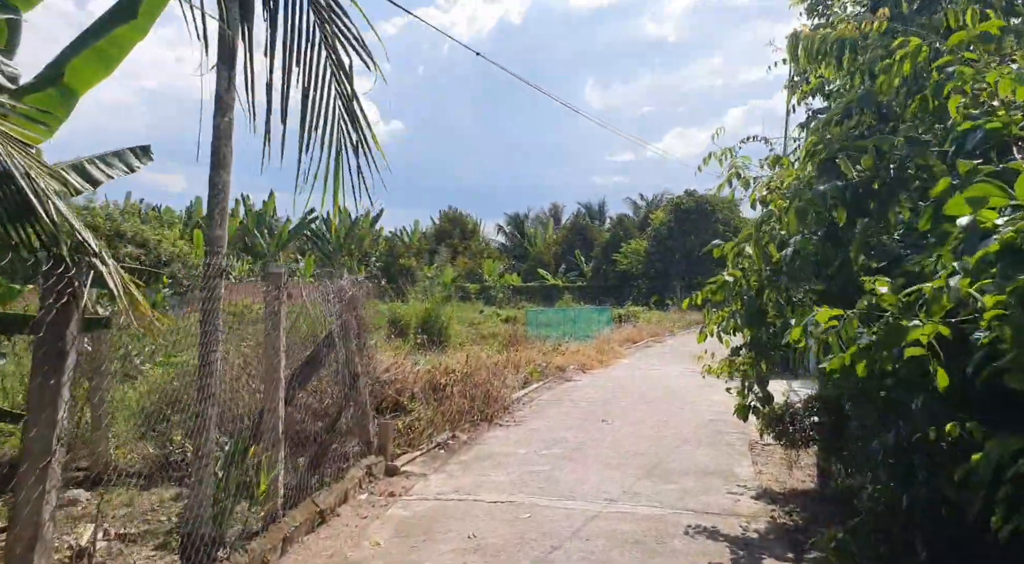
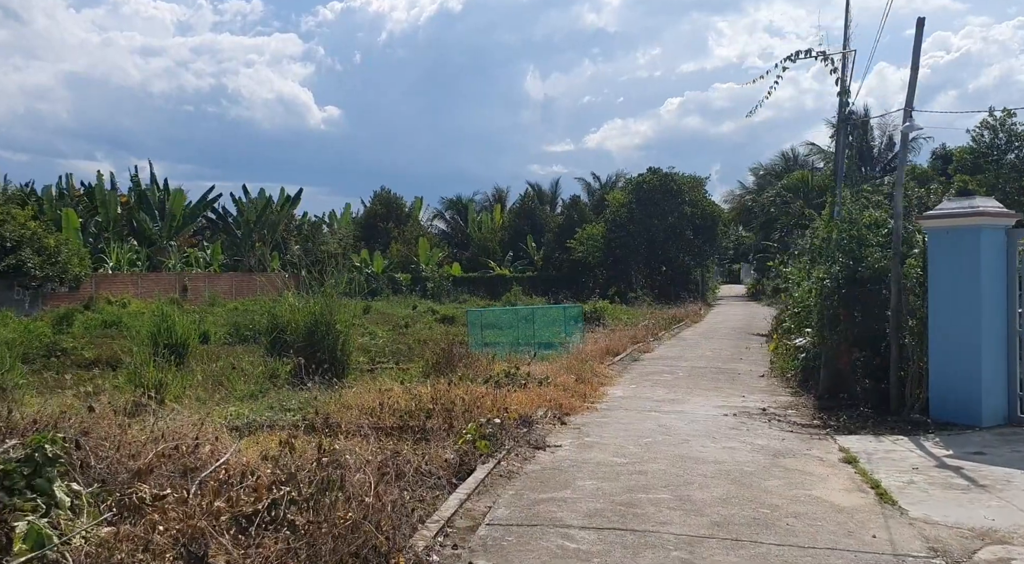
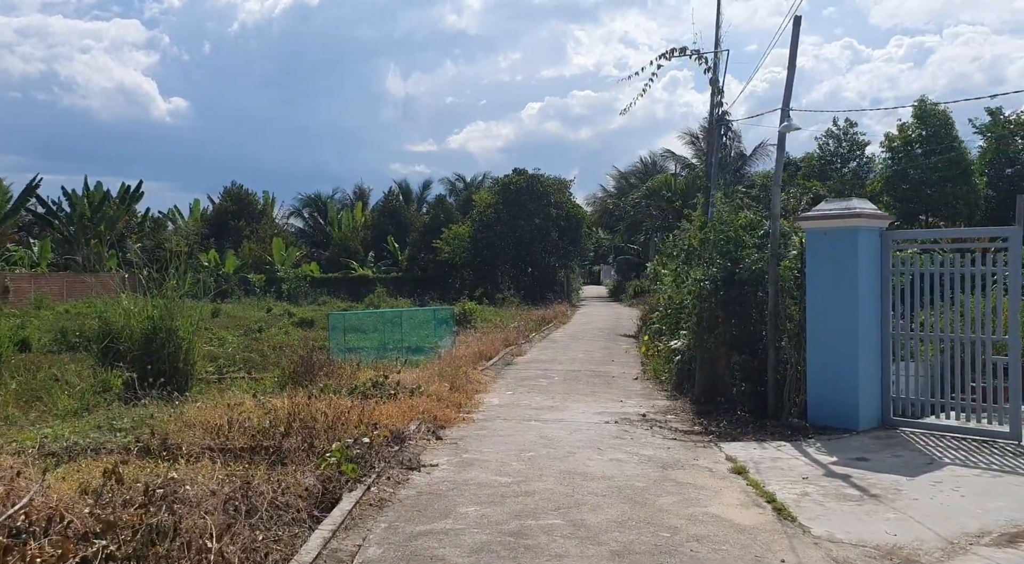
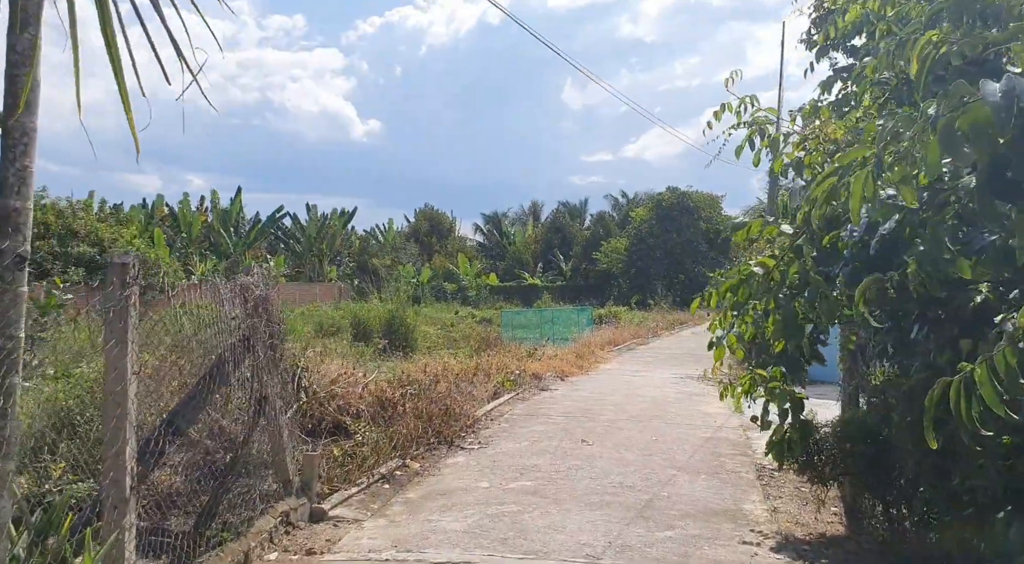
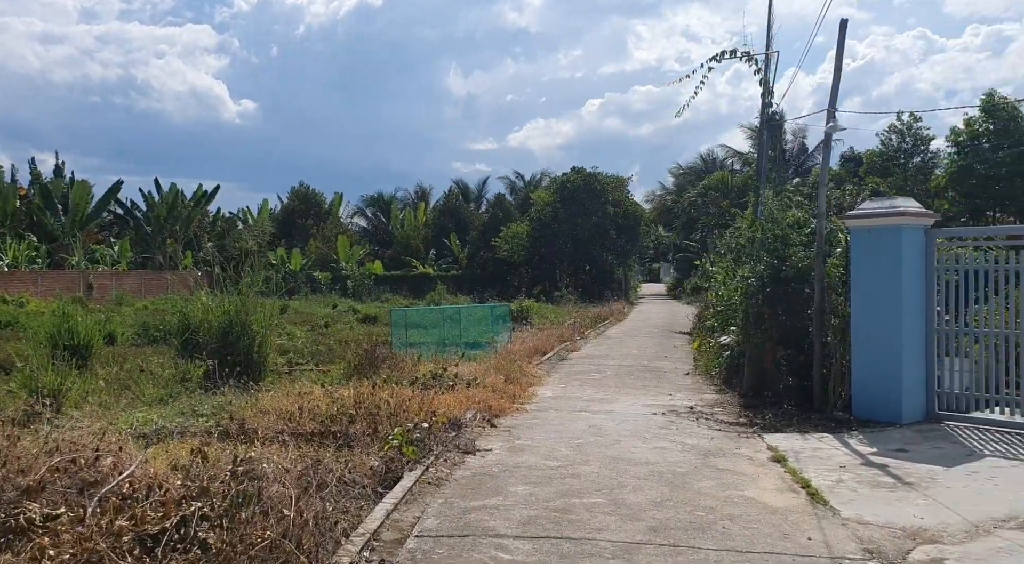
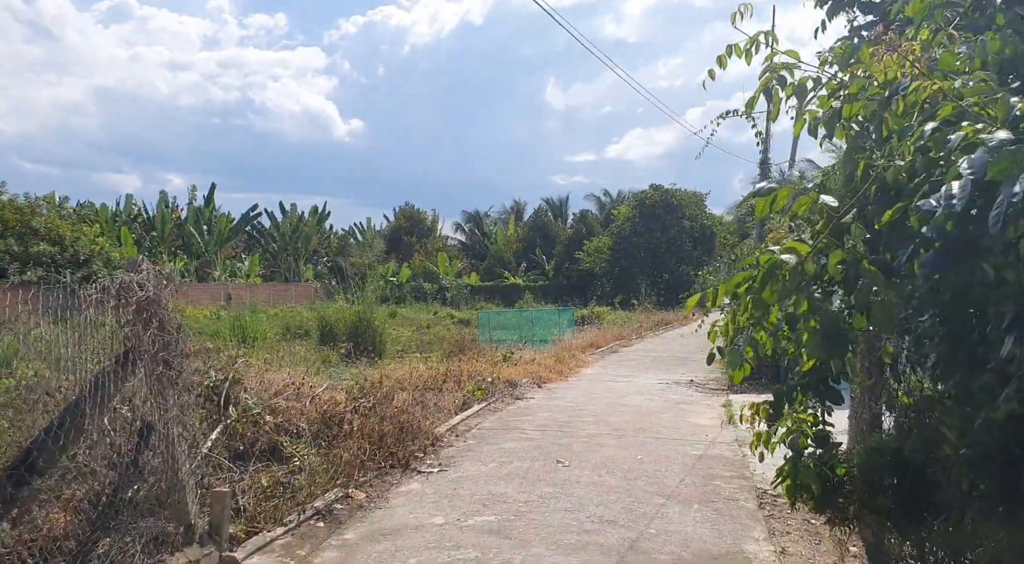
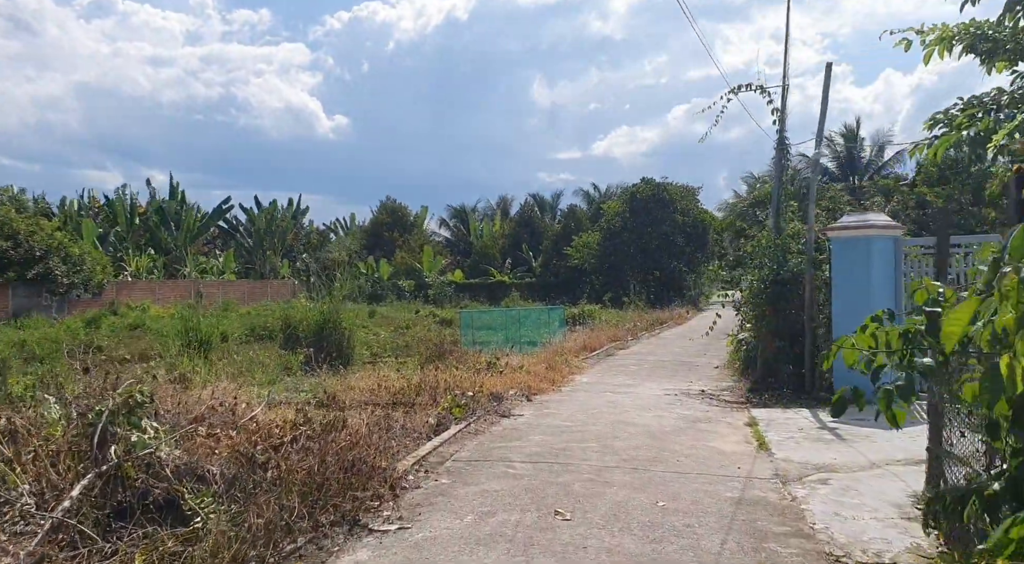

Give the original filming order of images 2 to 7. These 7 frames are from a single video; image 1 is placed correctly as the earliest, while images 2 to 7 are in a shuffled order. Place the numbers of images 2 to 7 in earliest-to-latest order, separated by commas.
4, 6, 7, 2, 5, 3
